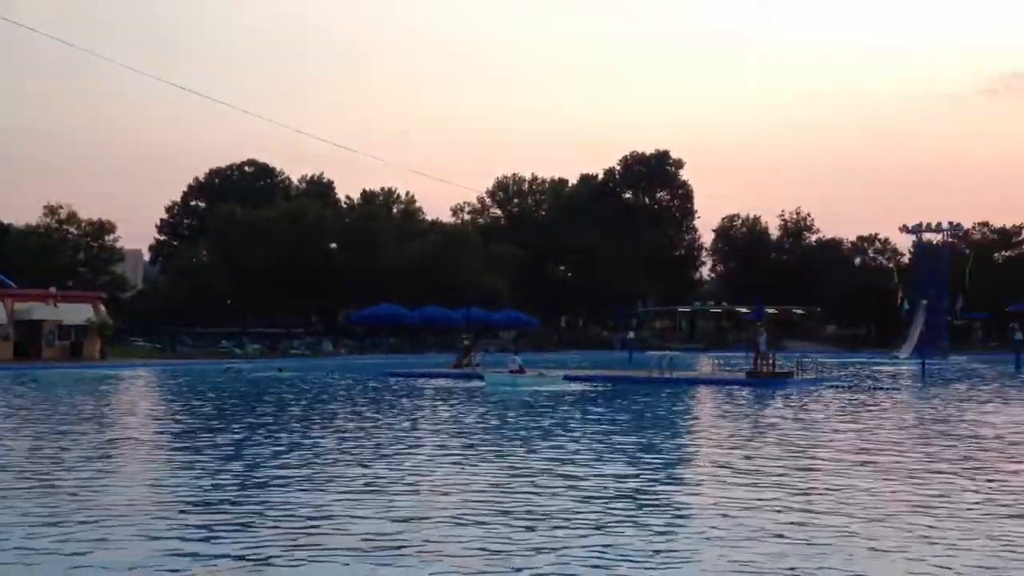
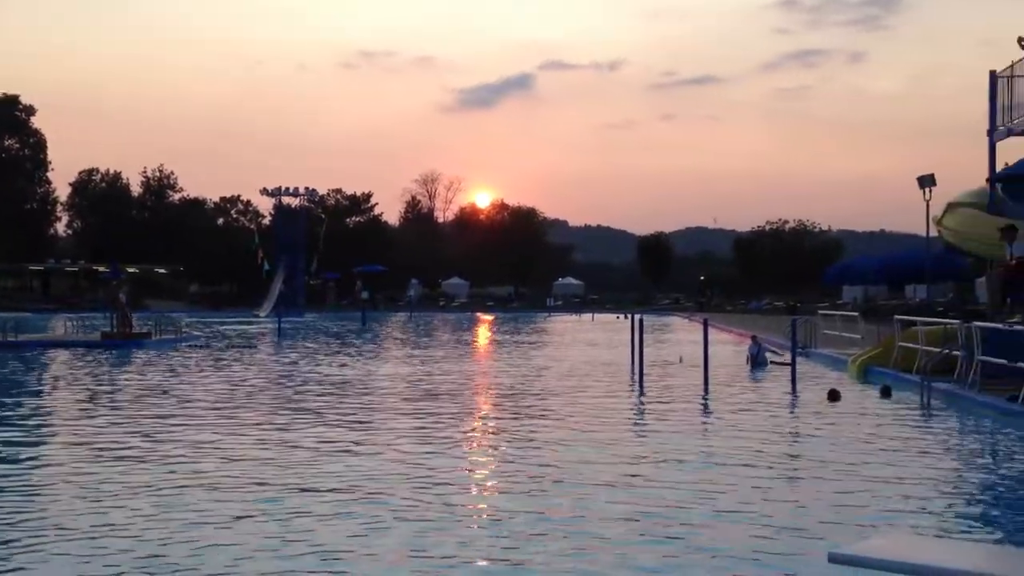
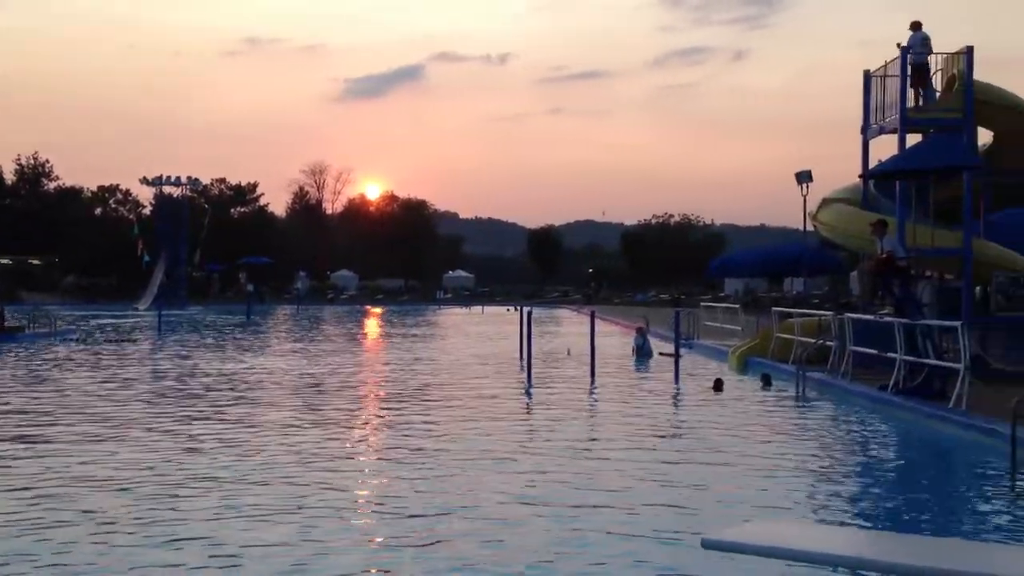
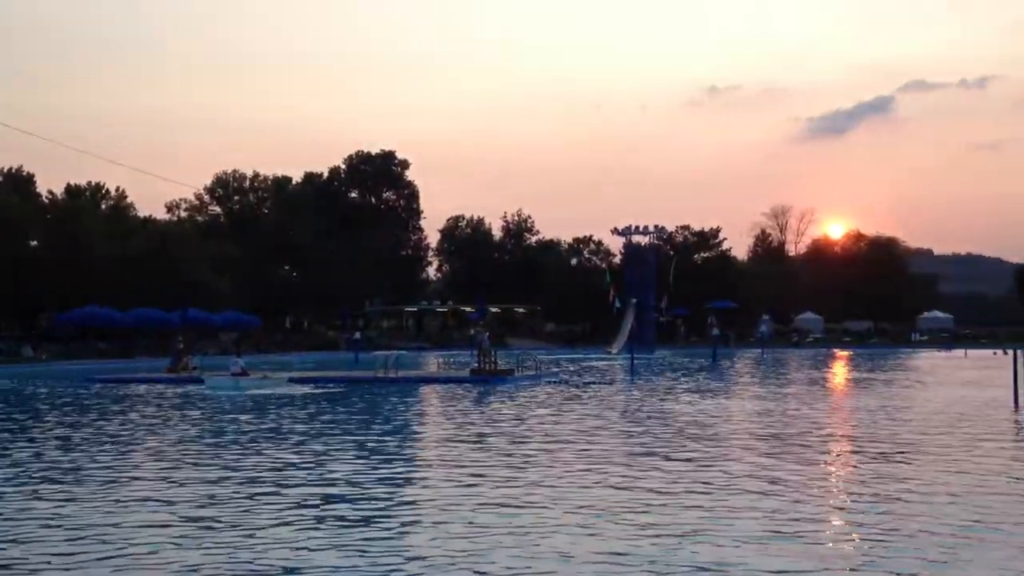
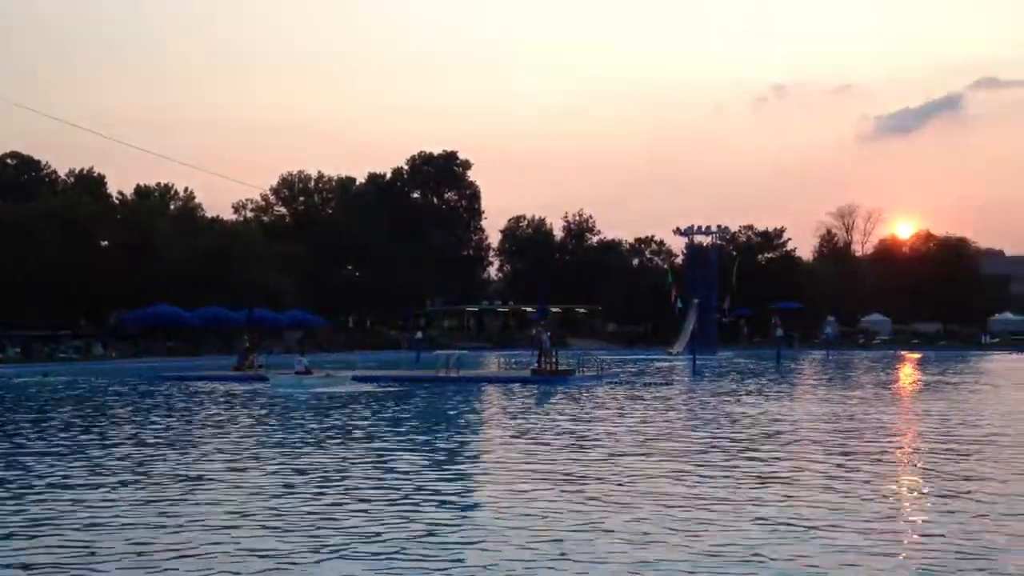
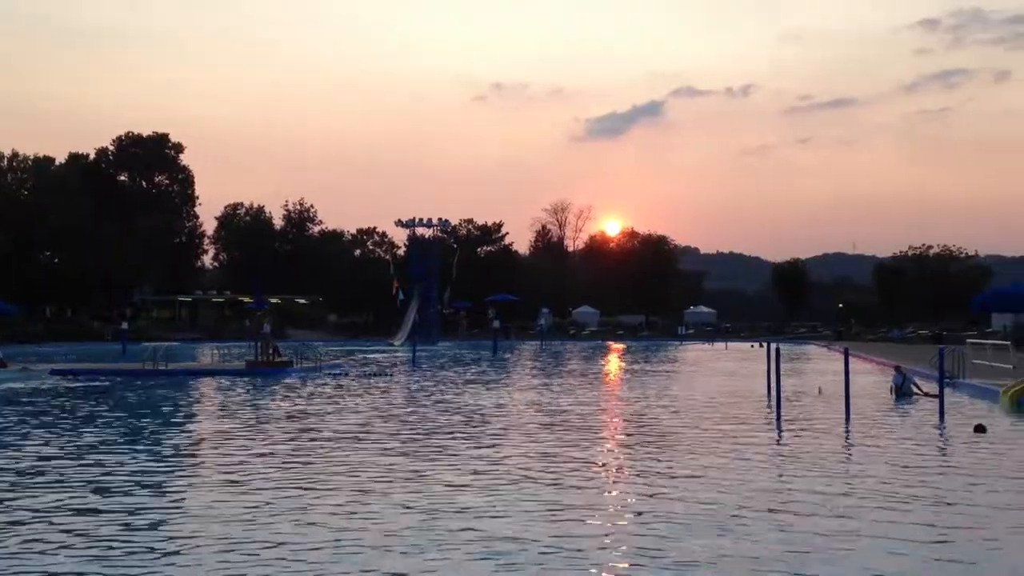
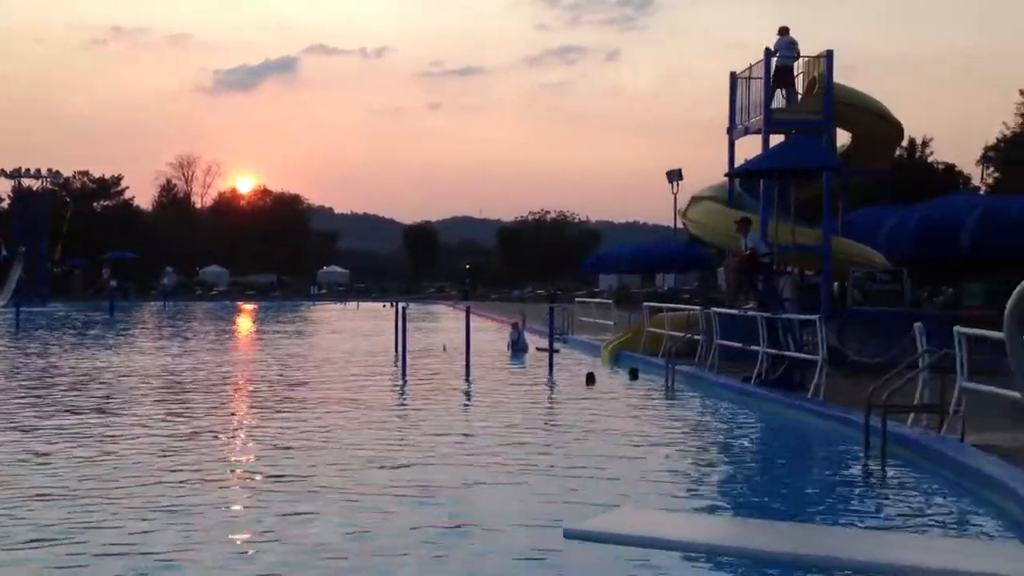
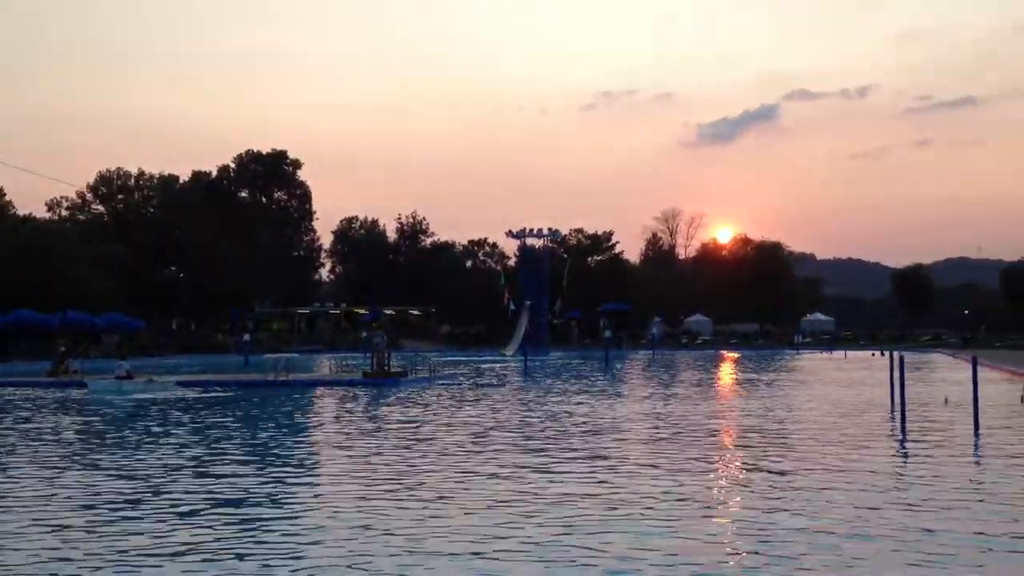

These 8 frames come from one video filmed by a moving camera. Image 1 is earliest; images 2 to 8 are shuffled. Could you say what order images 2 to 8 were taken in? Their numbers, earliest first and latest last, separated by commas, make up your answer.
5, 4, 8, 6, 2, 3, 7
